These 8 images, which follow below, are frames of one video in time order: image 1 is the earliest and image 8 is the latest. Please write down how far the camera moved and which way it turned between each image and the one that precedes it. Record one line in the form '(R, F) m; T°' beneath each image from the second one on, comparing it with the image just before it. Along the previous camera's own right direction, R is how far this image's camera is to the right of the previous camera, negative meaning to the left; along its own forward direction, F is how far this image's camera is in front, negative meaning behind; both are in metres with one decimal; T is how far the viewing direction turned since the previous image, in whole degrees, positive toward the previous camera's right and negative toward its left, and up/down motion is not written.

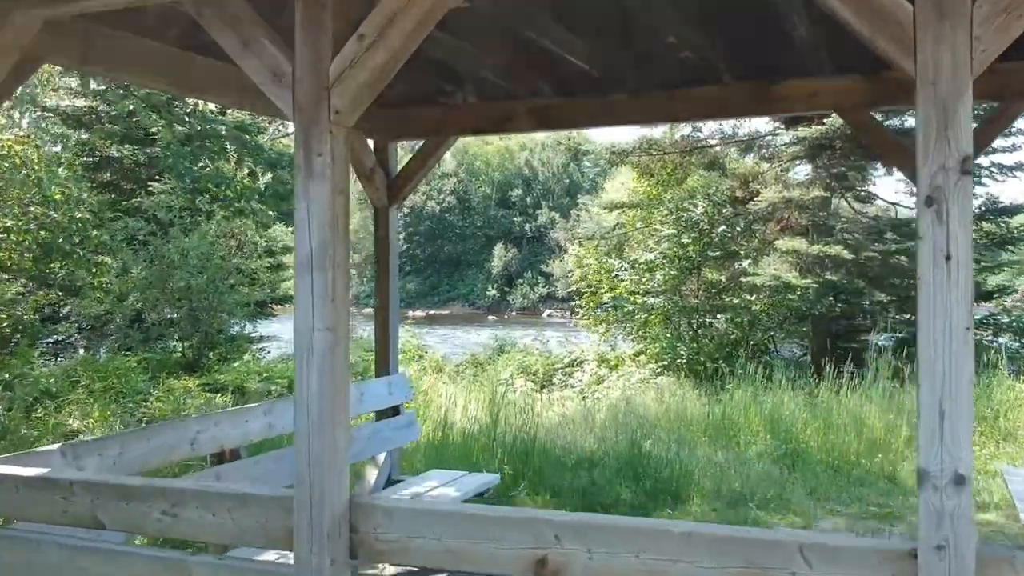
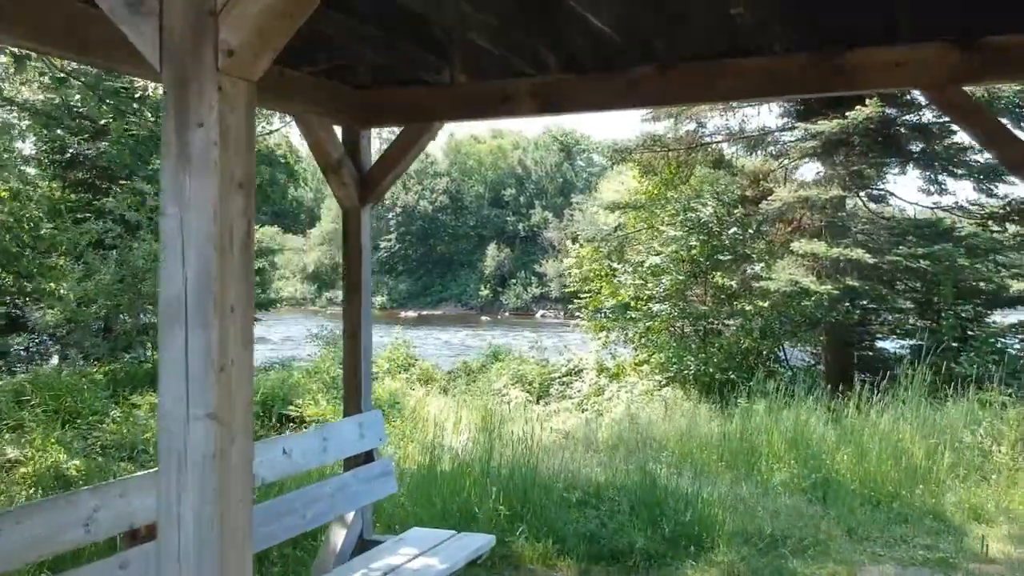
(0.0, +0.7) m; 0°
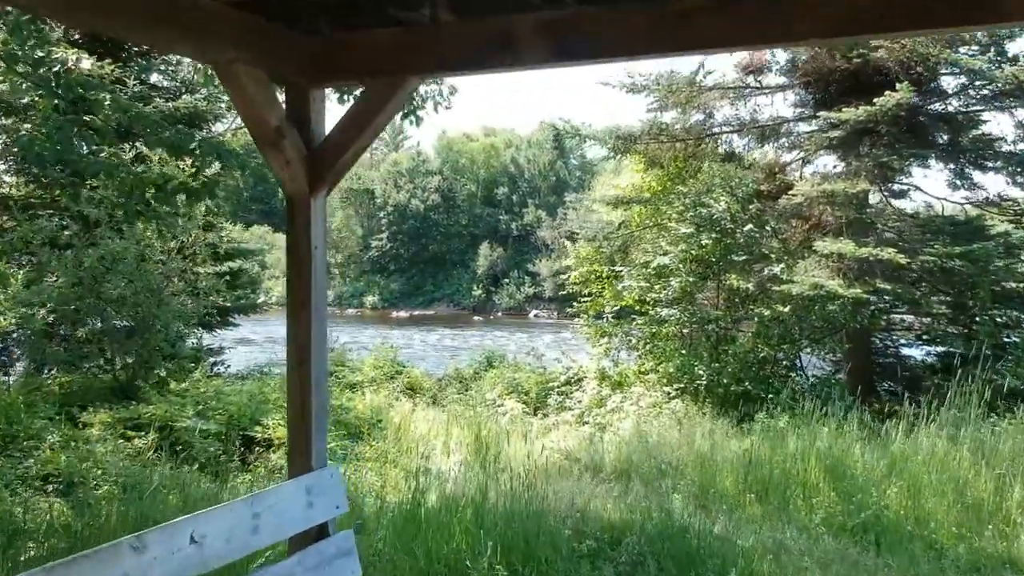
(0.0, +0.9) m; 0°
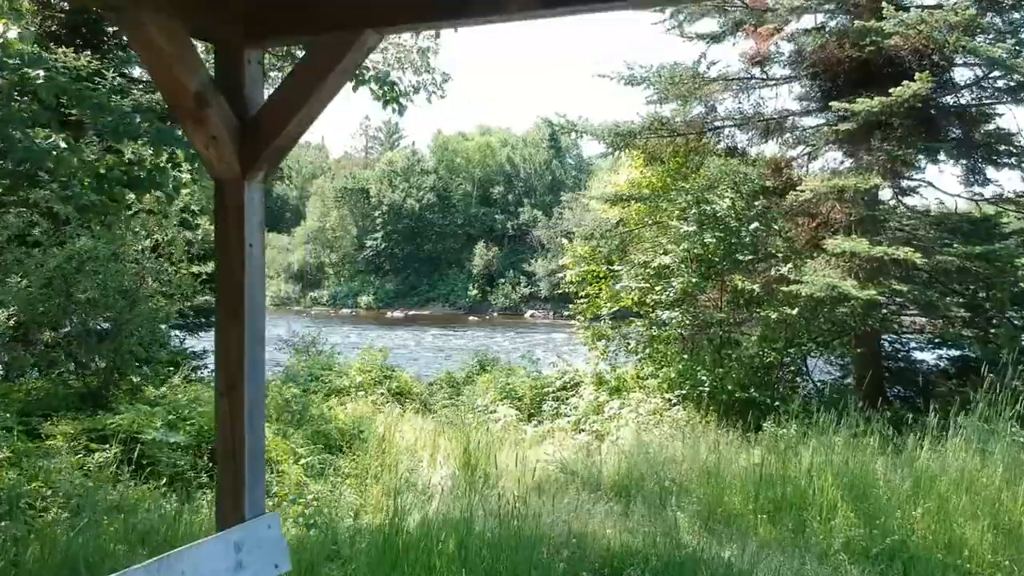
(0.0, +0.5) m; 0°
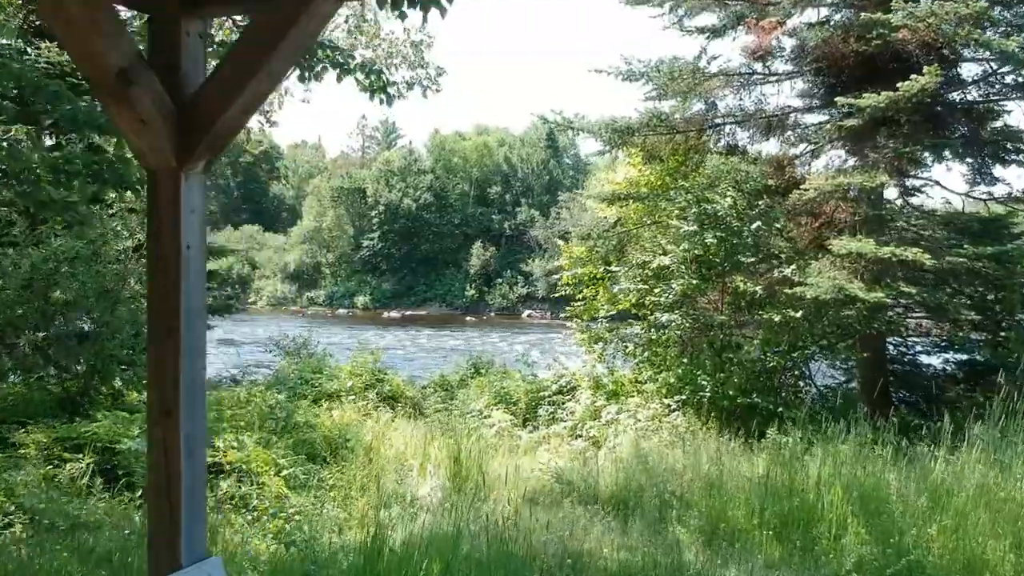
(0.0, +0.3) m; 0°
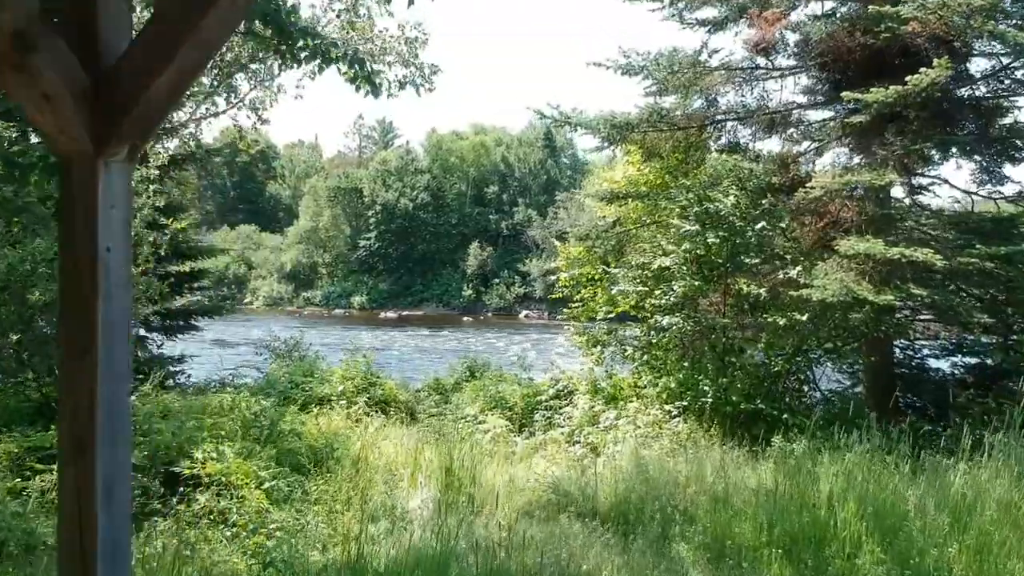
(0.0, +0.3) m; 0°
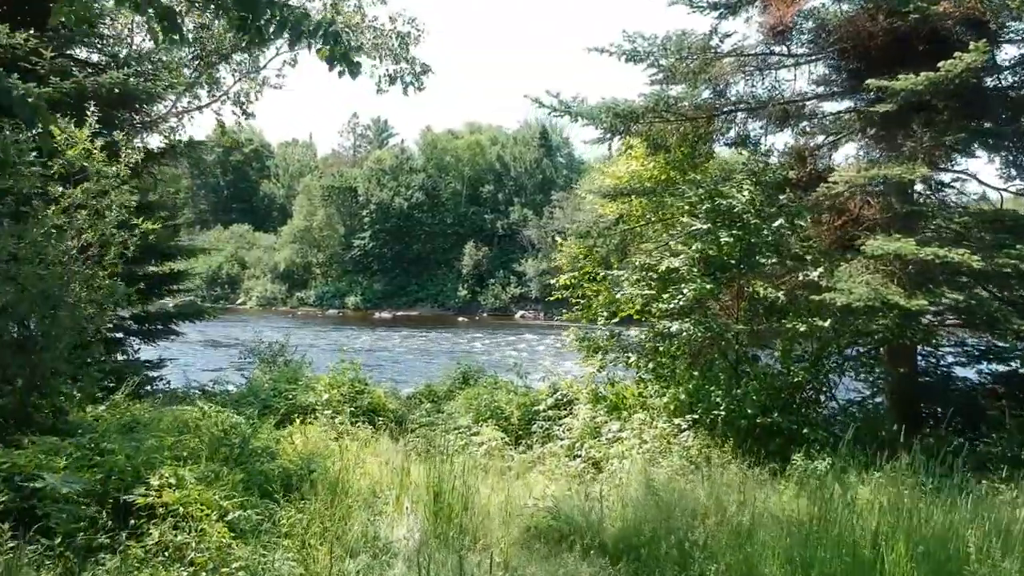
(0.0, +0.6) m; 0°
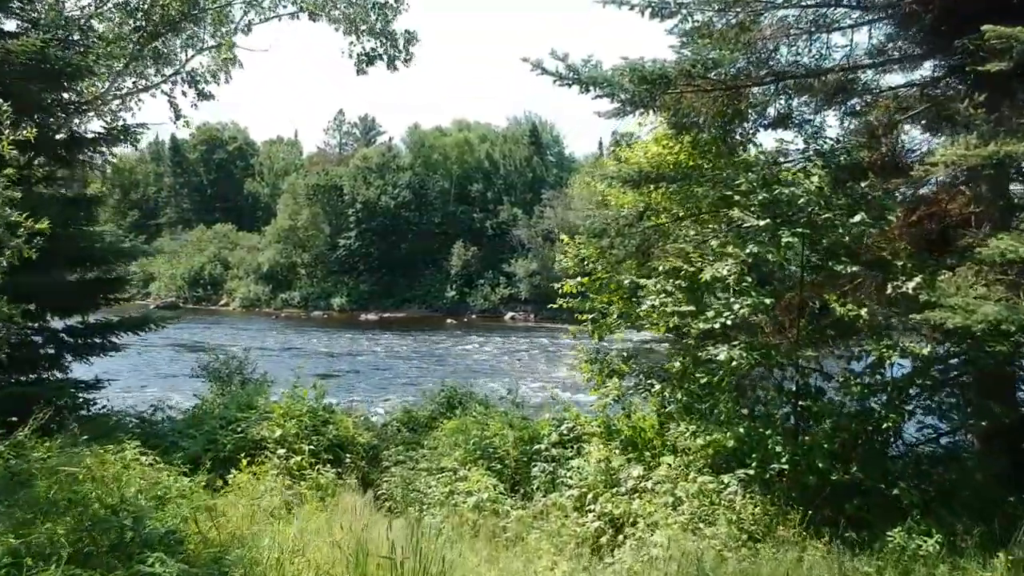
(-0.1, +1.7) m; +1°
